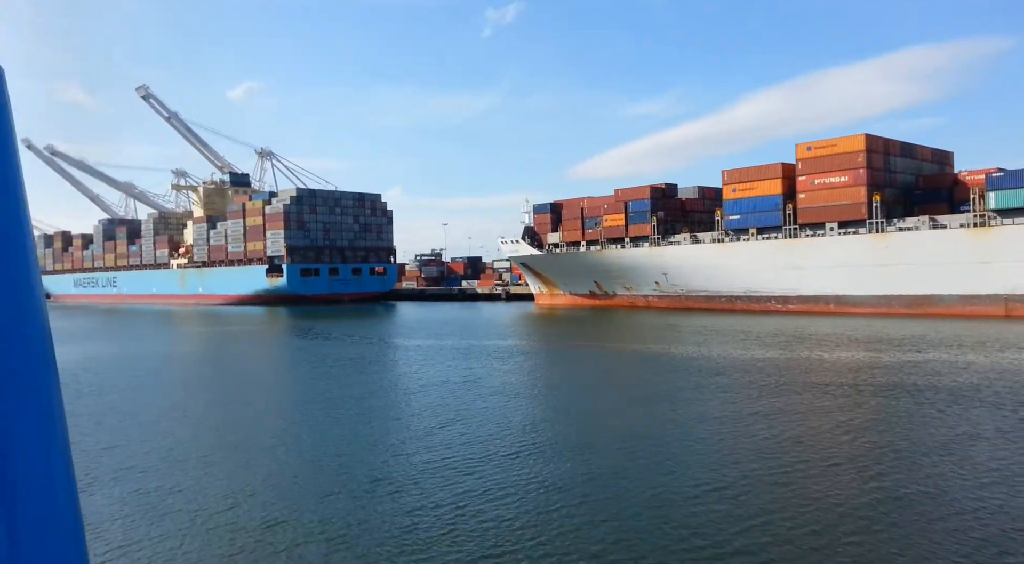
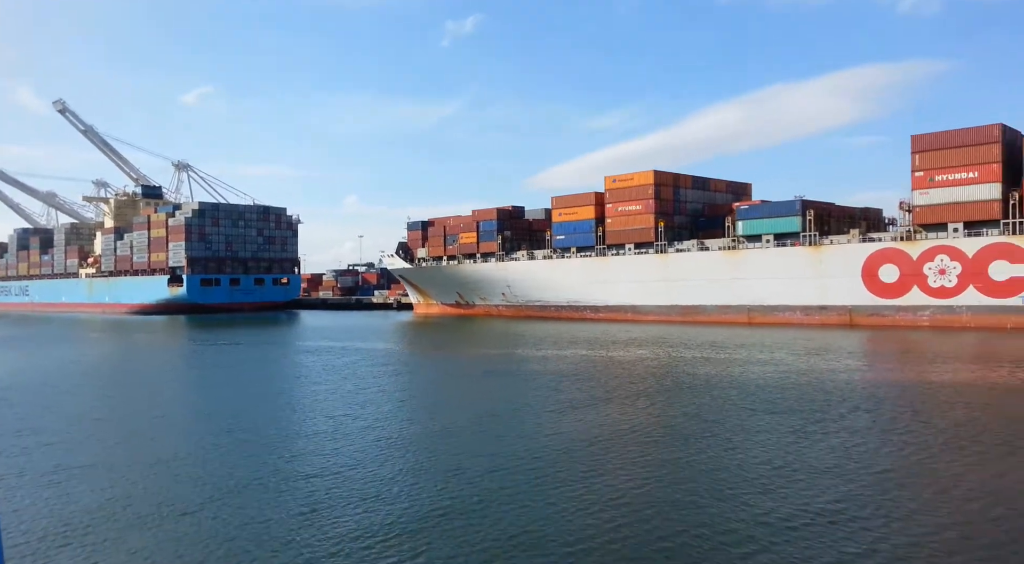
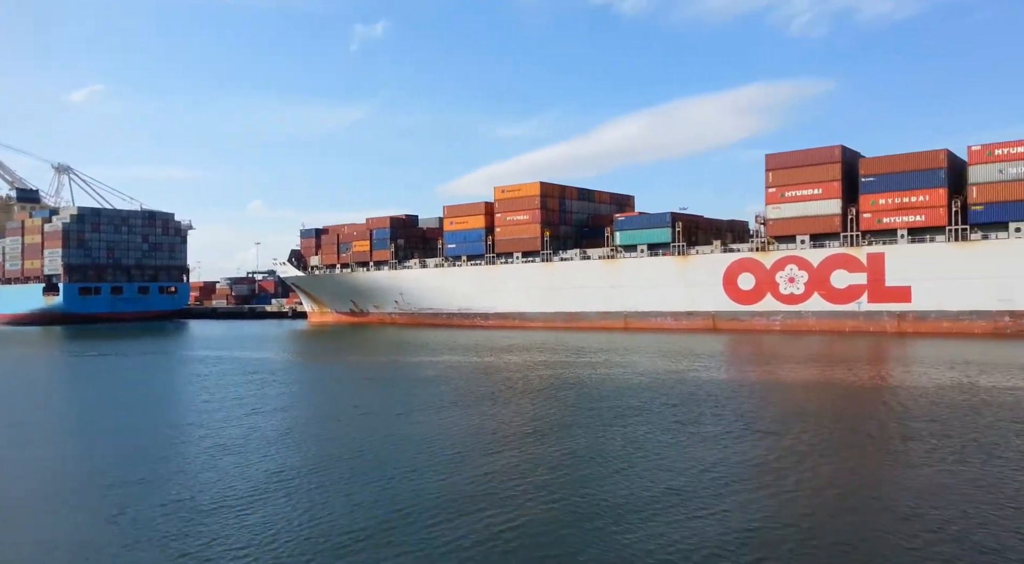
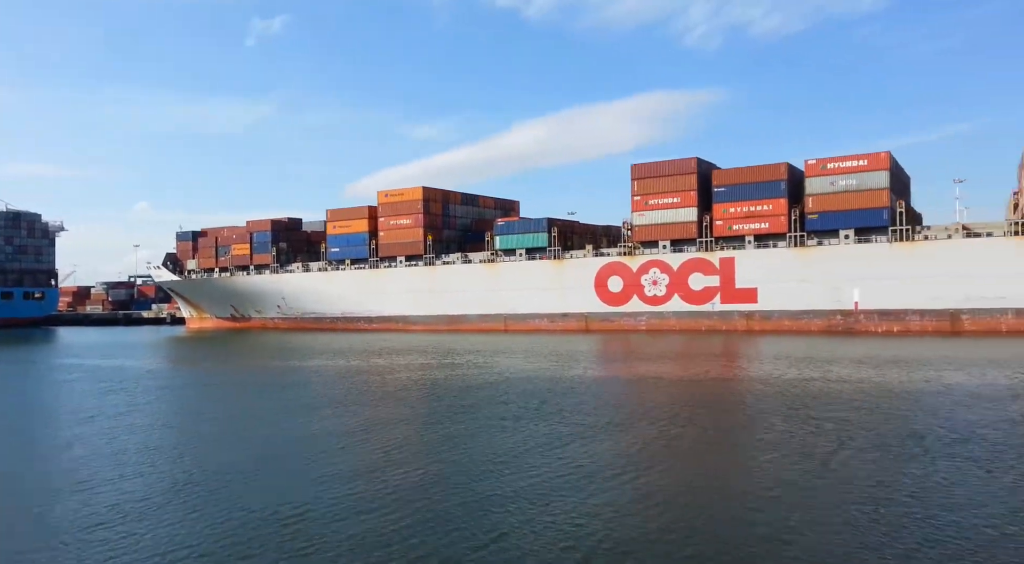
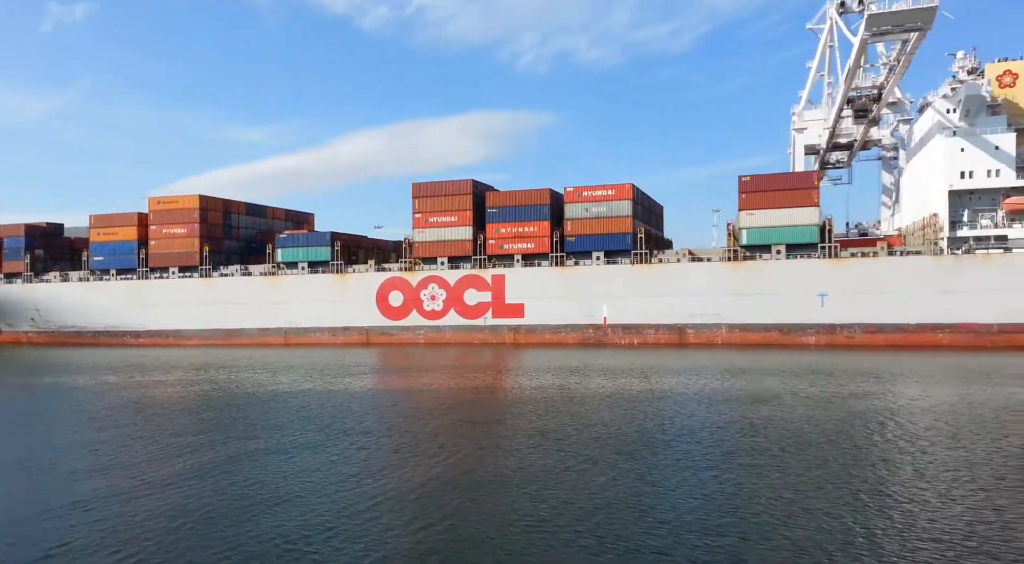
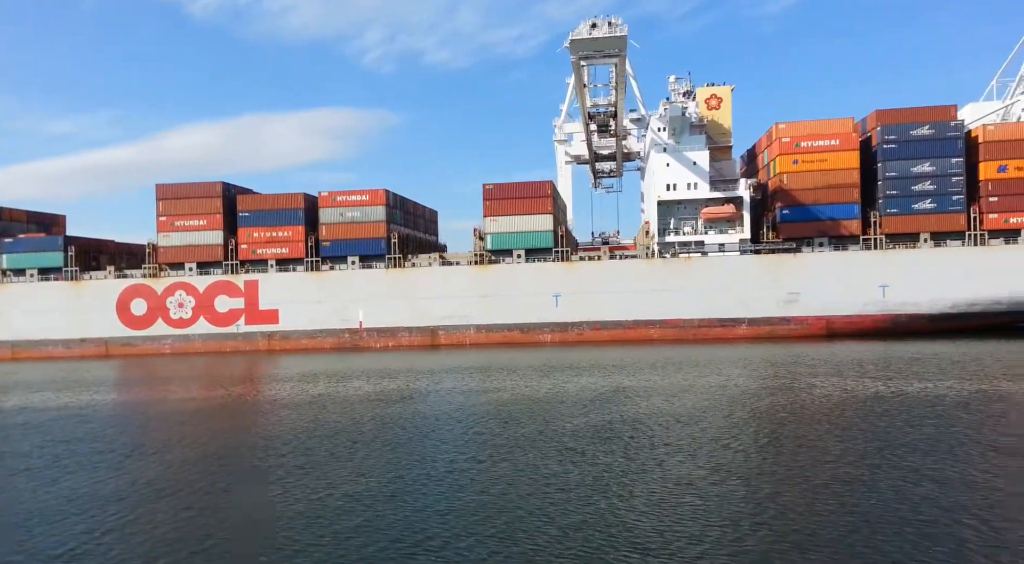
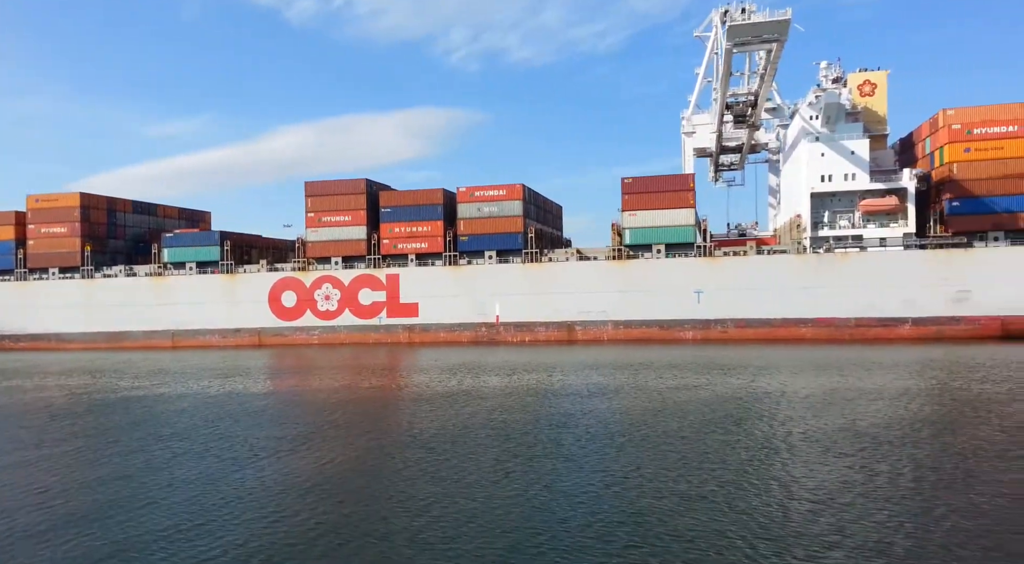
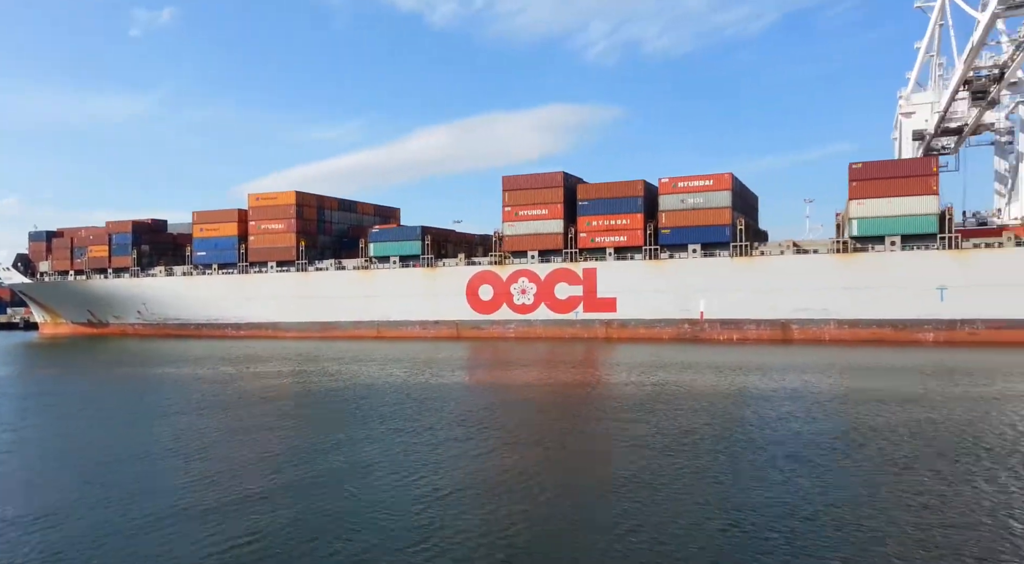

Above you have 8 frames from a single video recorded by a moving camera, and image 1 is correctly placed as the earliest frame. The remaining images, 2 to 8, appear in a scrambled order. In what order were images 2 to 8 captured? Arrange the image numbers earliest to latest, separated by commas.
2, 3, 4, 8, 5, 7, 6
